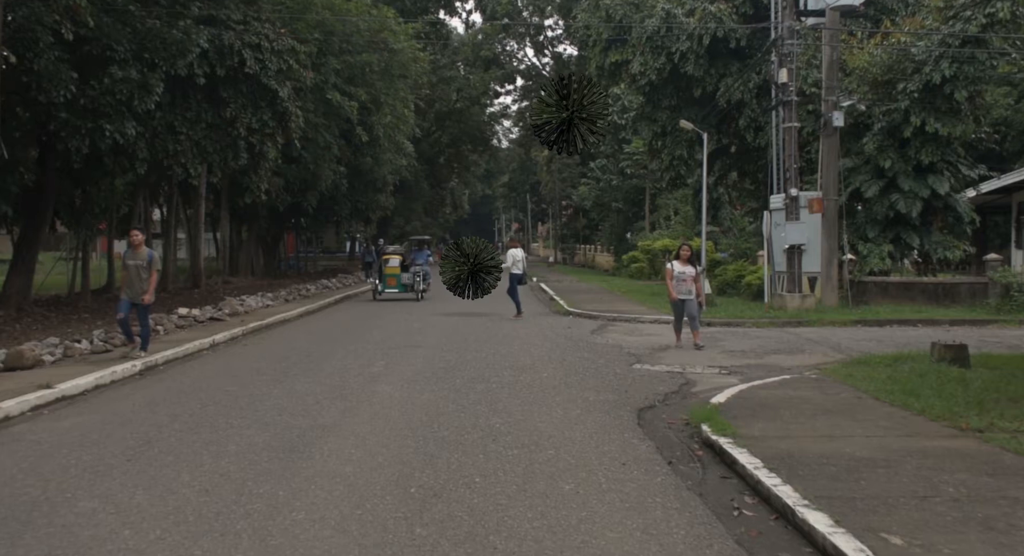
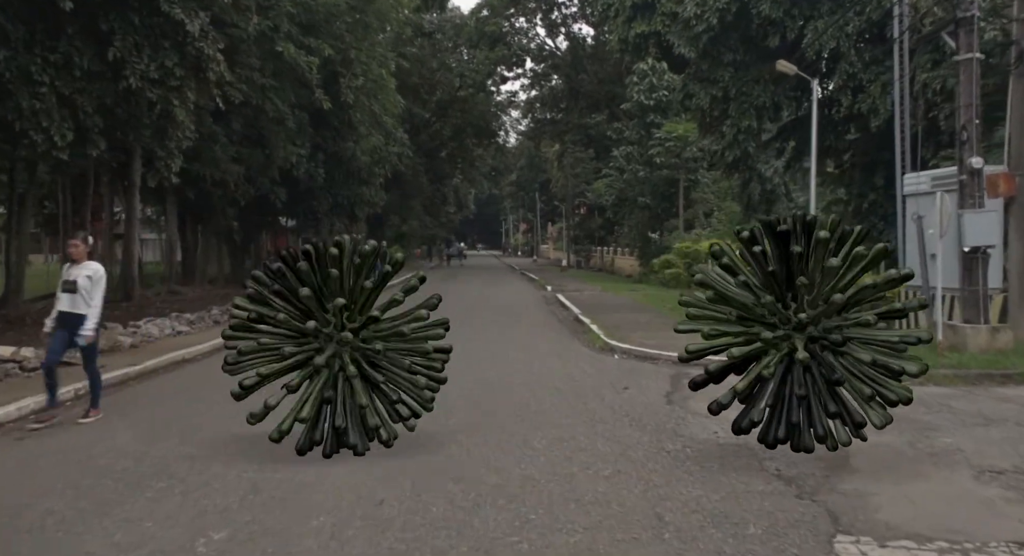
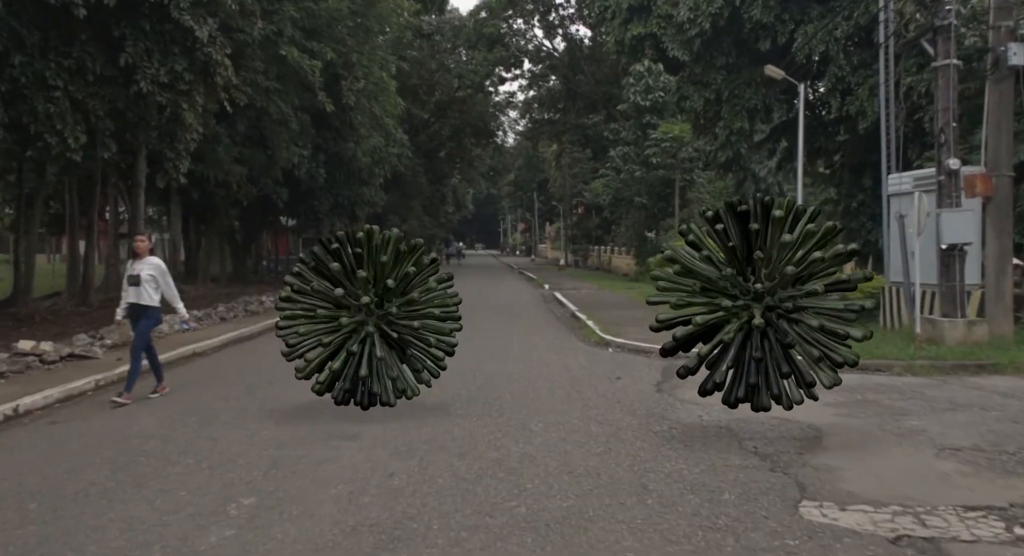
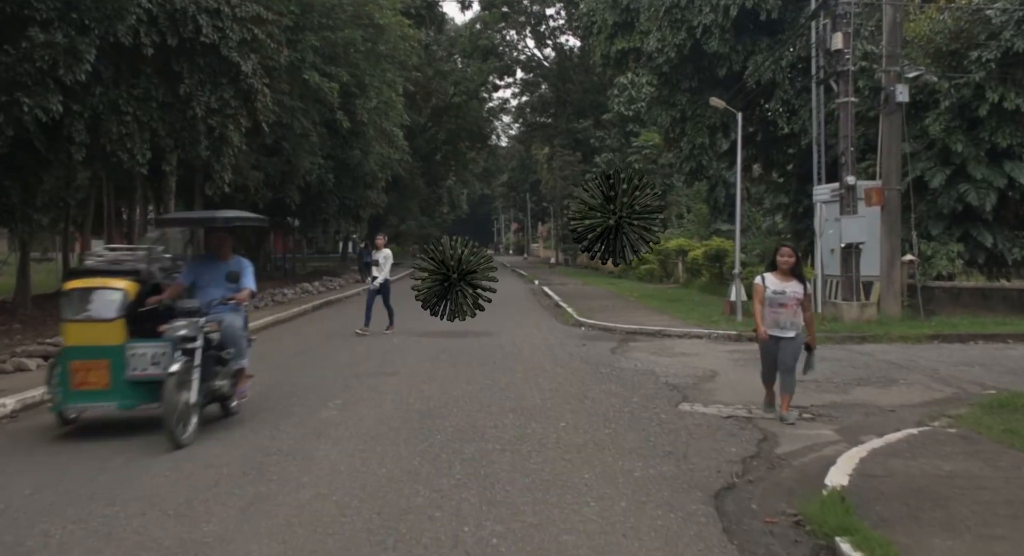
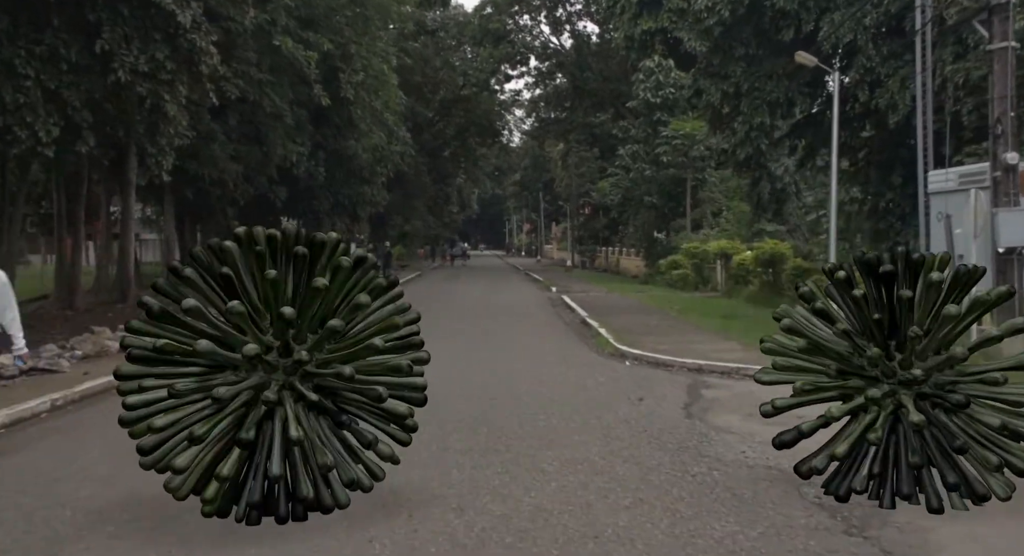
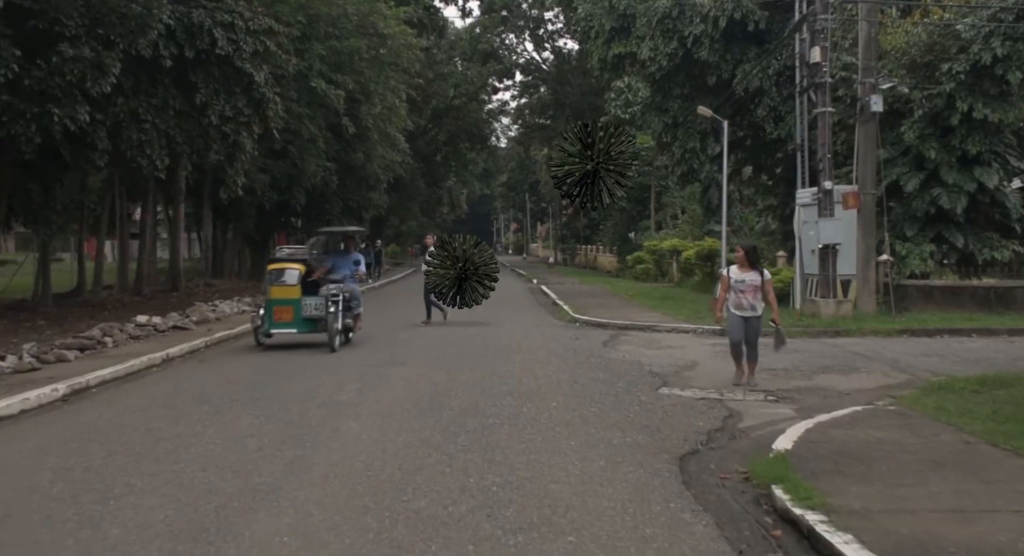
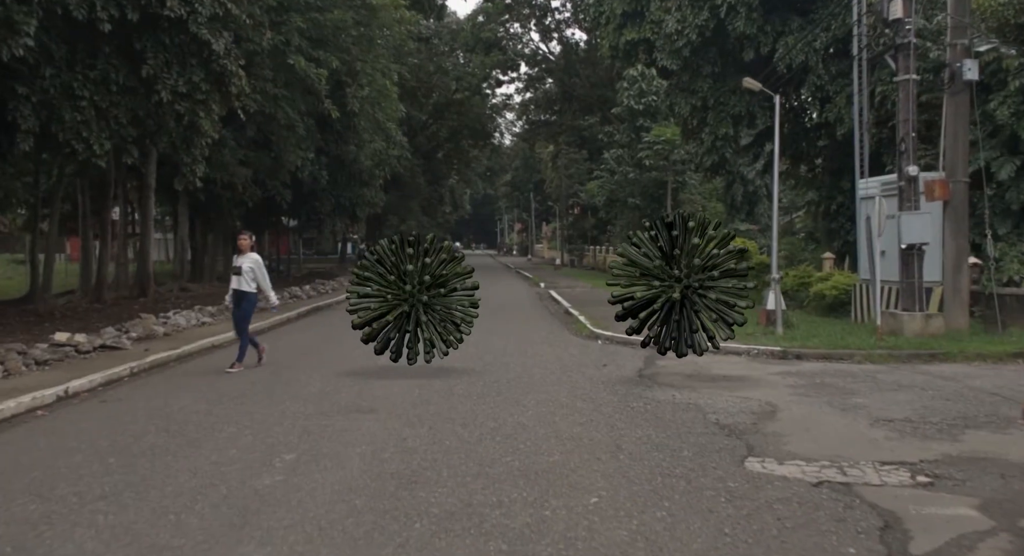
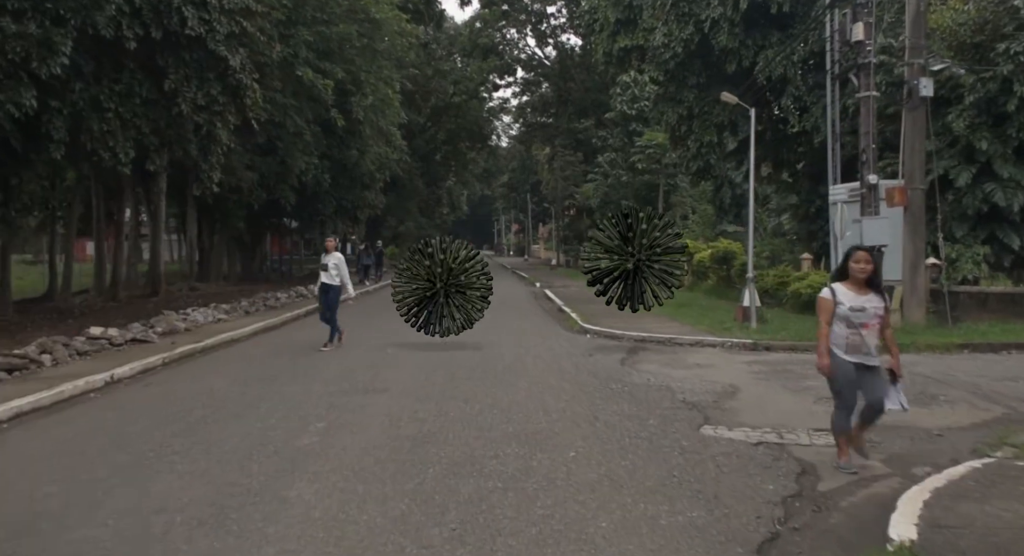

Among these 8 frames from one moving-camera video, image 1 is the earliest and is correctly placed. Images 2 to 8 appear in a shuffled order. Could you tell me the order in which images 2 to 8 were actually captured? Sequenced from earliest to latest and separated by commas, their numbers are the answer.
6, 4, 8, 7, 3, 2, 5
